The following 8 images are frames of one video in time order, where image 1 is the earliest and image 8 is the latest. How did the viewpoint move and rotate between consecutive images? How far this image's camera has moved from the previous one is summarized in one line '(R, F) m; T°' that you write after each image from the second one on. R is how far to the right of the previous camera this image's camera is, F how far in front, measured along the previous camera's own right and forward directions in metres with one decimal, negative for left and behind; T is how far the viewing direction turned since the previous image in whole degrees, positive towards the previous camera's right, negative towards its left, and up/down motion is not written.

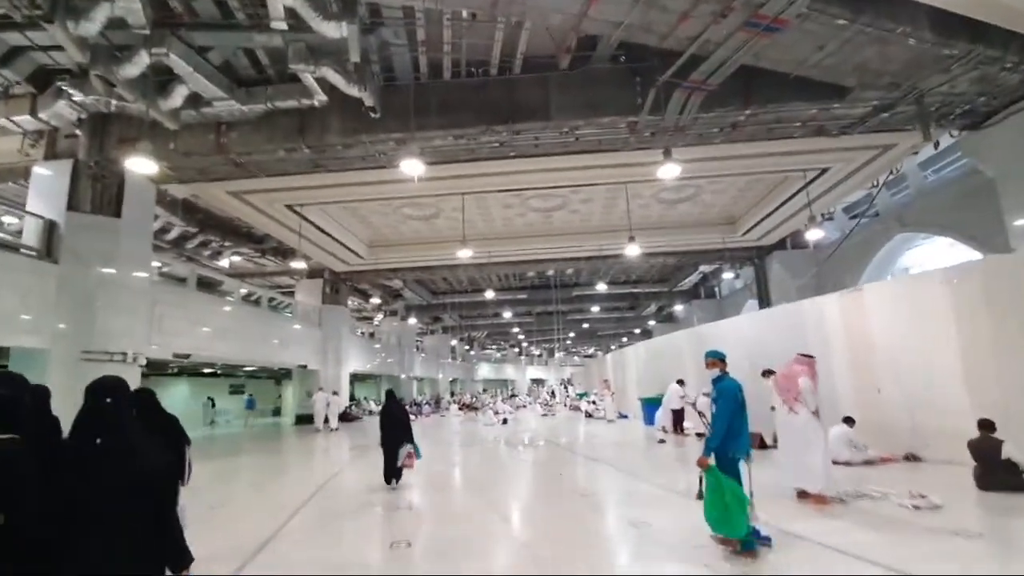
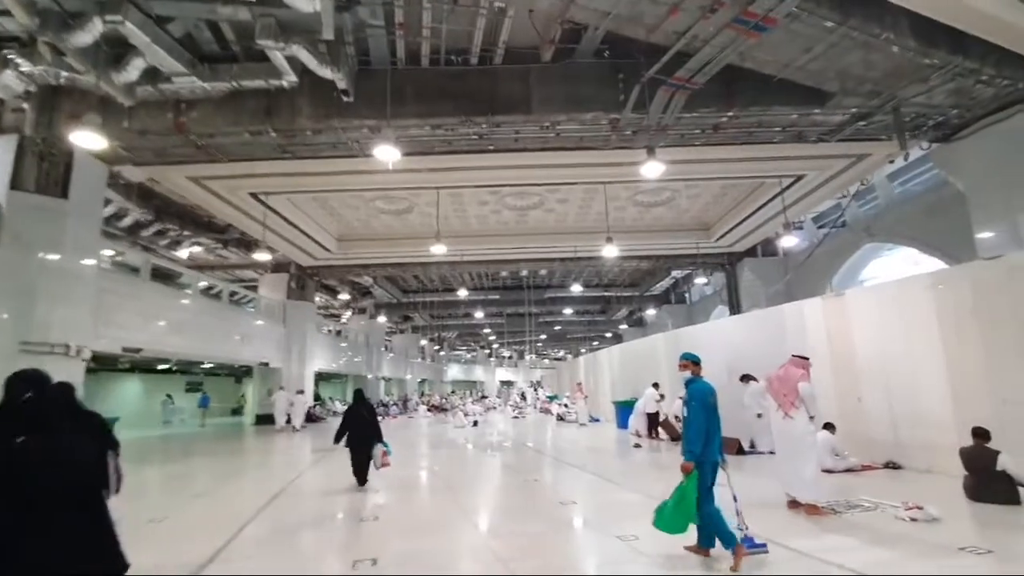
(-0.1, +0.2) m; +3°
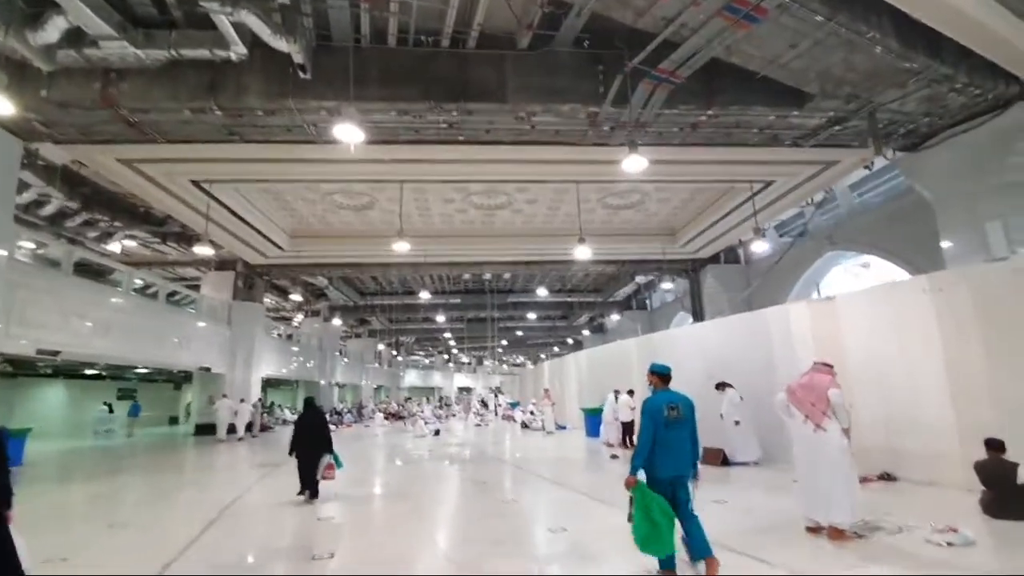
(-0.1, +0.4) m; +5°
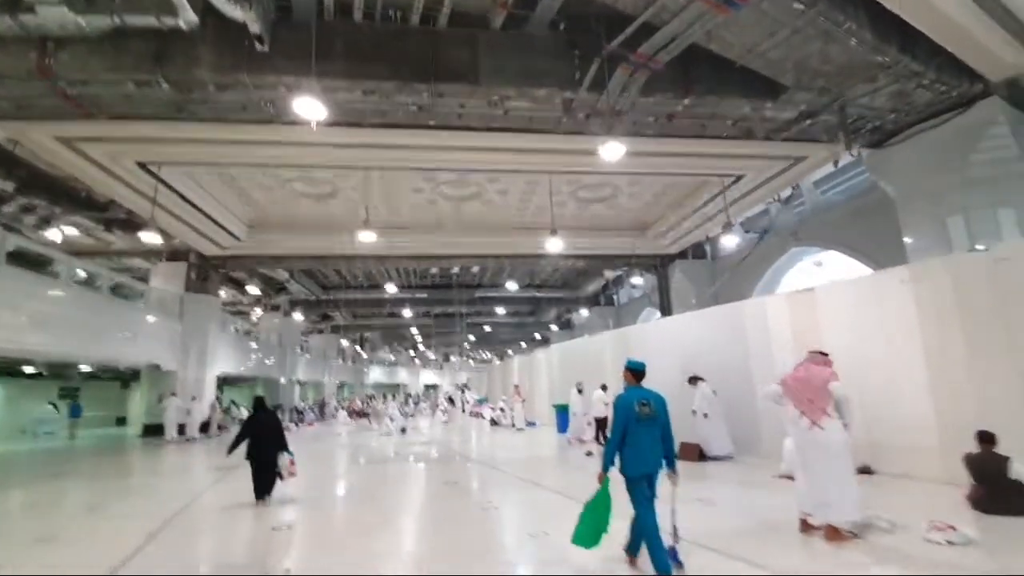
(-0.1, +0.2) m; +4°
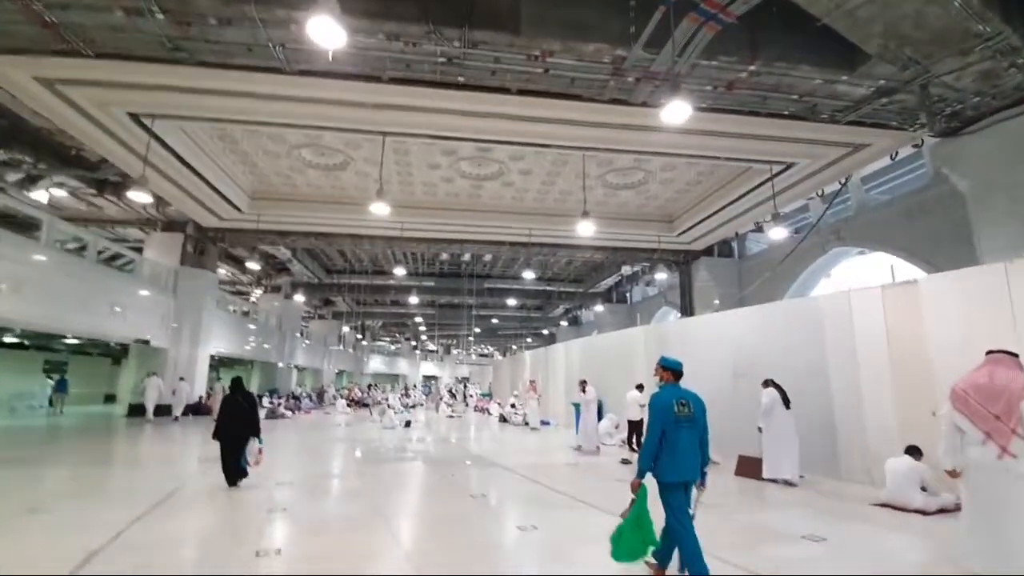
(-0.3, +0.7) m; 0°
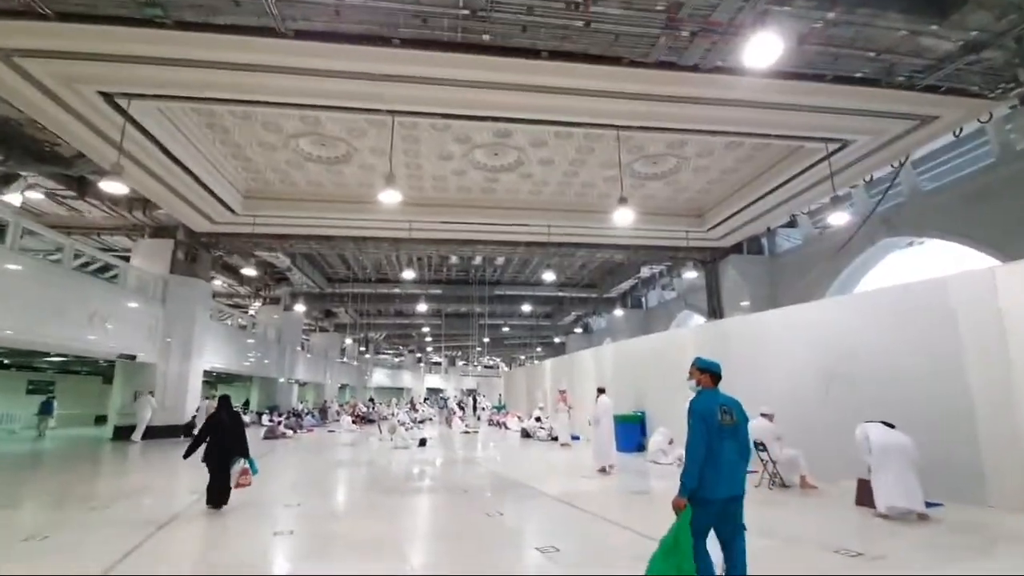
(-0.3, +0.8) m; 0°
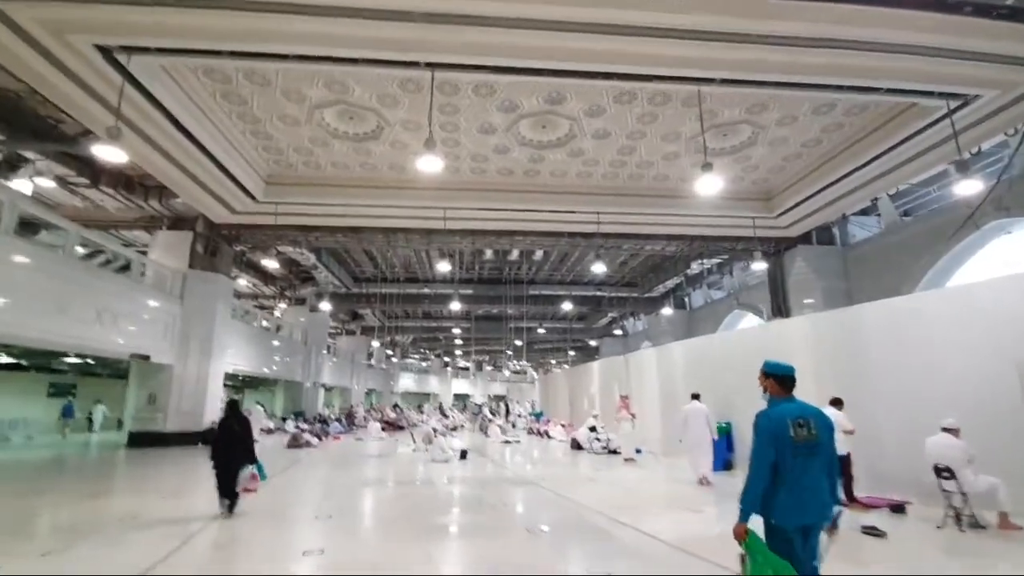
(-0.4, +0.9) m; -3°
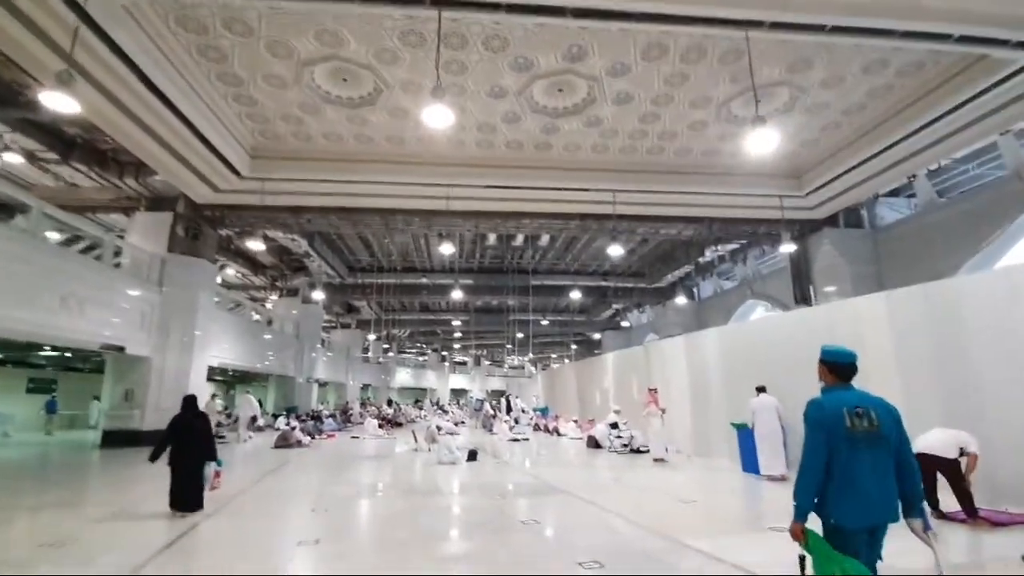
(-0.2, +0.7) m; +1°
